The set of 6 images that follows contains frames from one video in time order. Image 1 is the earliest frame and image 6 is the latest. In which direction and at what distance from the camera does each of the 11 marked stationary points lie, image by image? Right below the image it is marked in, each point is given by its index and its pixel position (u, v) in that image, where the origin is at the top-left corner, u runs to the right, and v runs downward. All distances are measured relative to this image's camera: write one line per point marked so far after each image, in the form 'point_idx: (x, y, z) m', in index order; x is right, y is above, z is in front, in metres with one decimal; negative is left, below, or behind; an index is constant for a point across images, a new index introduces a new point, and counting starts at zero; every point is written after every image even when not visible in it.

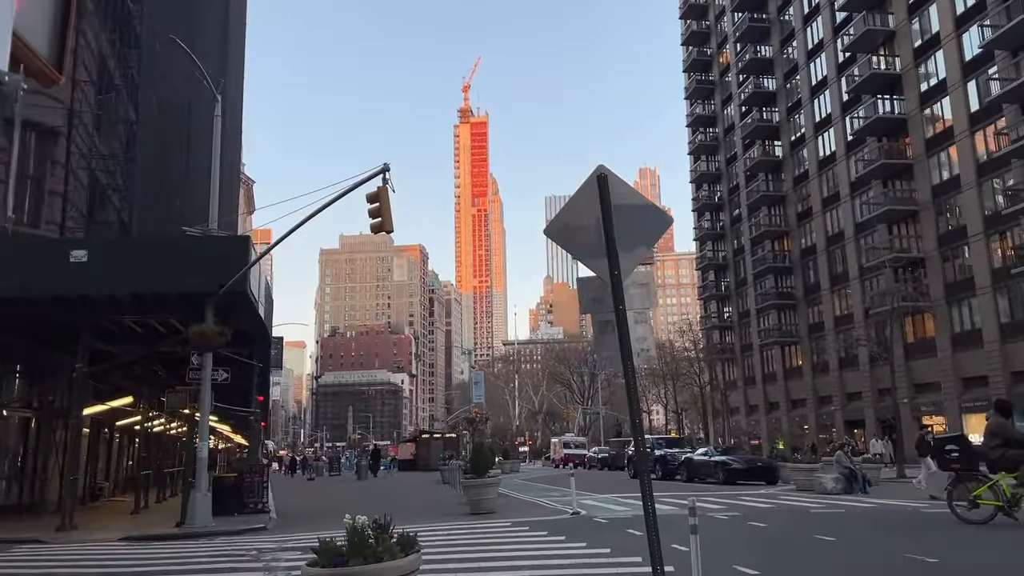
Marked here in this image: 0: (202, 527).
0: (-6.6, -5.1, +16.8) m
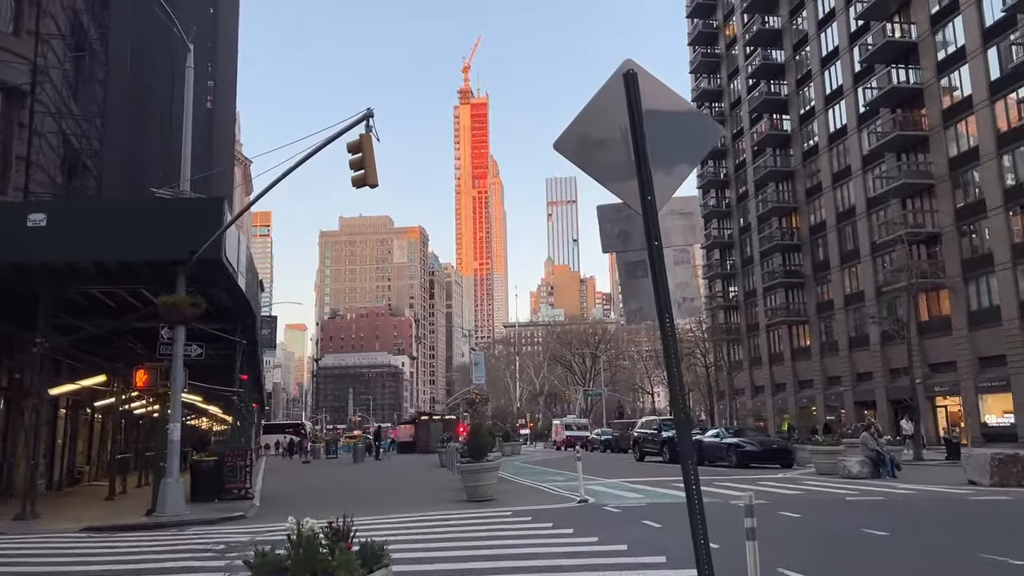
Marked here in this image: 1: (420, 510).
0: (-6.6, -4.4, +15.4) m
1: (-2.0, -4.5, +15.7) m
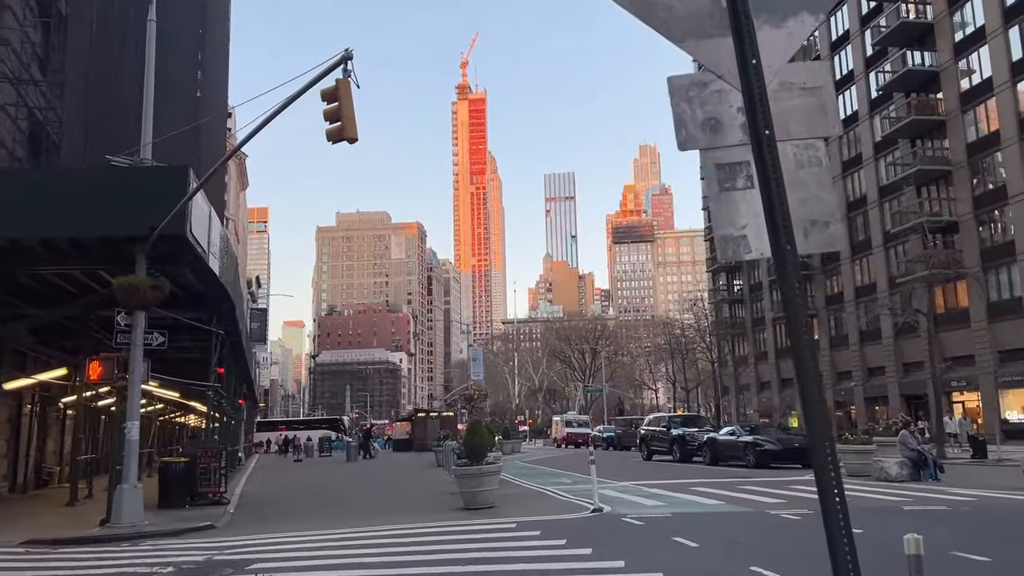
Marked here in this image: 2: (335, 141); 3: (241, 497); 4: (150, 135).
0: (-6.5, -4.1, +13.5) m
1: (-1.9, -4.1, +13.9) m
2: (-2.3, +1.9, +10.1) m
3: (-6.9, -5.3, +20.0) m
4: (-6.6, +2.8, +14.5) m
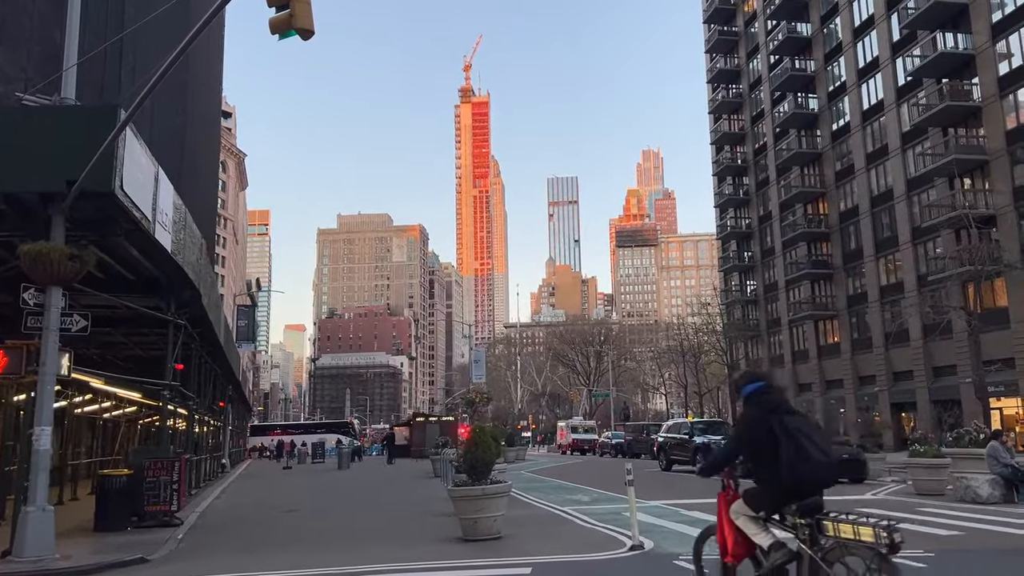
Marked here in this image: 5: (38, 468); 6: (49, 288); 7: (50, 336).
0: (-6.4, -3.7, +10.6) m
1: (-1.8, -3.7, +11.0) m
2: (-2.1, +2.3, +7.2) m
3: (-6.7, -4.9, +17.1) m
4: (-6.4, +3.2, +11.6) m
5: (-6.5, -2.5, +10.9) m
6: (-6.7, 0.0, +11.5) m
7: (-6.6, -0.7, +11.4) m
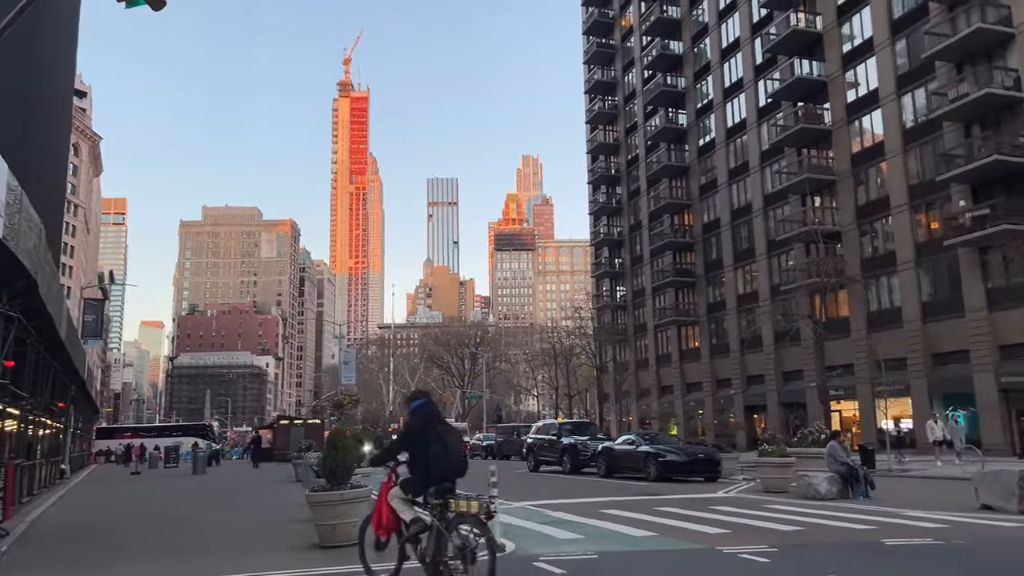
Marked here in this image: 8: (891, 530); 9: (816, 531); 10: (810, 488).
0: (-8.1, -3.5, +9.3) m
1: (-3.6, -3.7, +10.4) m
2: (-3.2, +2.4, +6.6) m
3: (-9.5, -4.7, +15.6) m
4: (-8.2, +3.4, +10.3) m
5: (-8.3, -2.3, +9.5) m
6: (-8.5, +0.2, +10.1) m
7: (-8.4, -0.5, +10.1) m
8: (+5.1, -3.3, +10.8) m
9: (+4.0, -3.2, +10.4) m
10: (+5.8, -3.9, +15.5) m
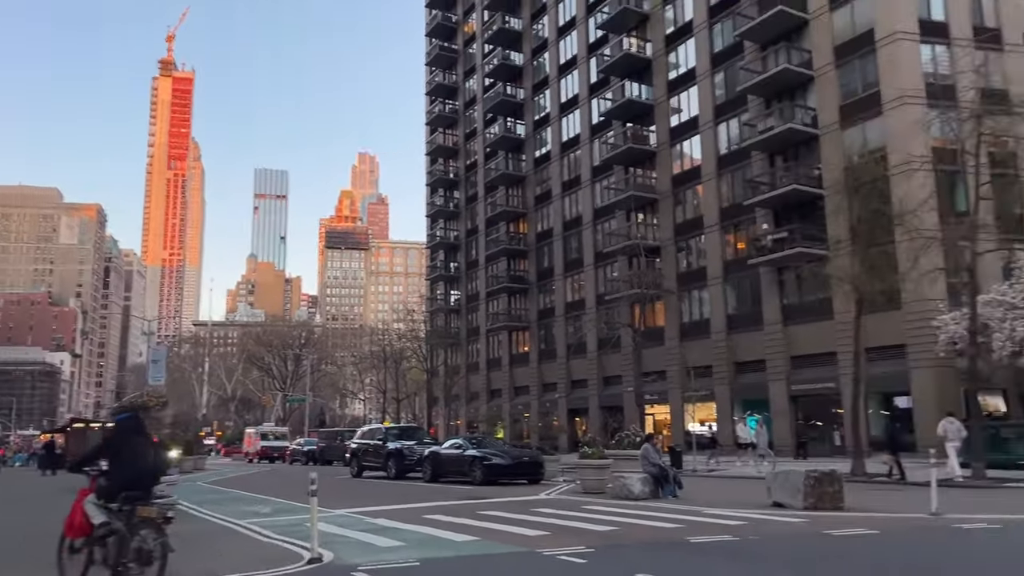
0: (-10.0, -3.1, +7.2) m
1: (-5.8, -3.5, +9.2) m
2: (-4.4, +2.5, +5.7) m
3: (-12.7, -4.3, +13.1) m
4: (-10.0, +3.7, +8.2) m
5: (-10.1, -2.0, +7.4) m
6: (-10.3, +0.5, +8.0) m
7: (-10.3, -0.2, +7.9) m
8: (+2.7, -3.5, +11.5) m
9: (+1.6, -3.3, +10.9) m
10: (+2.3, -4.1, +16.3) m
